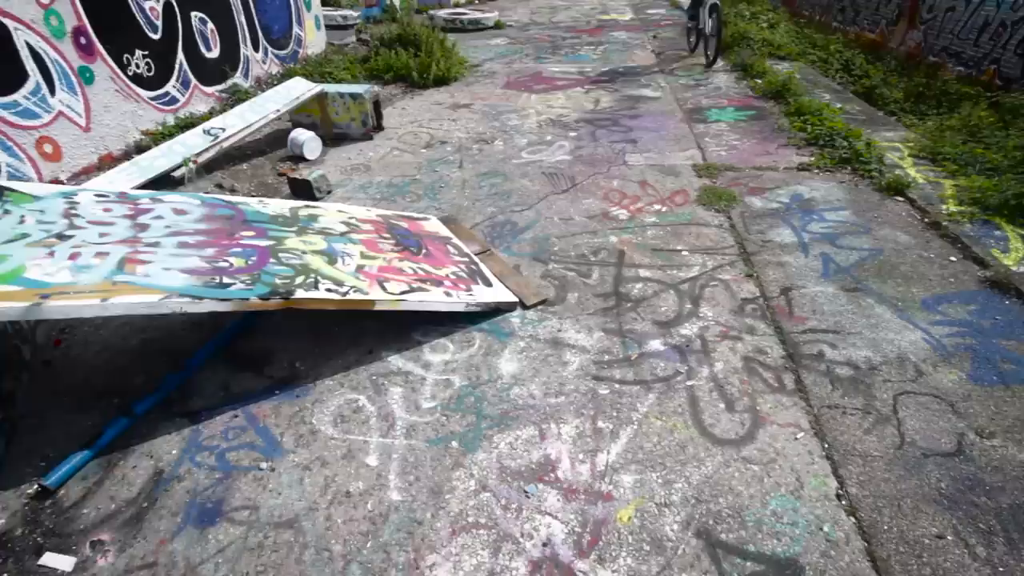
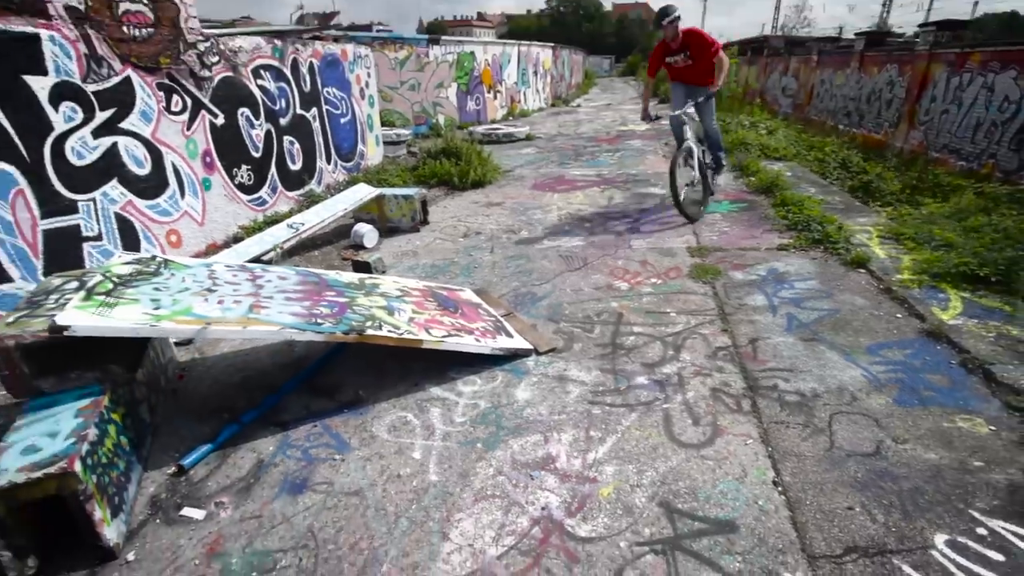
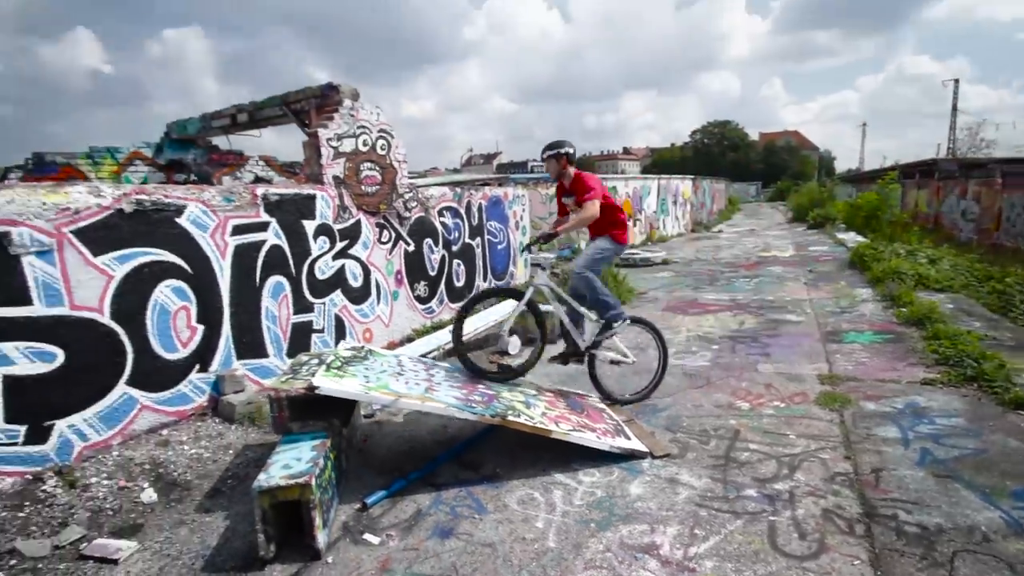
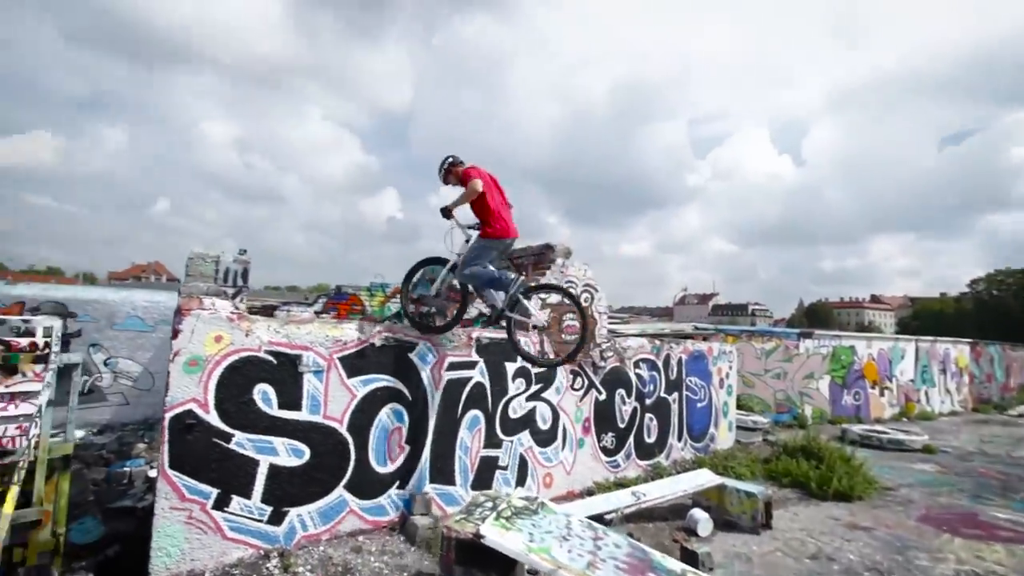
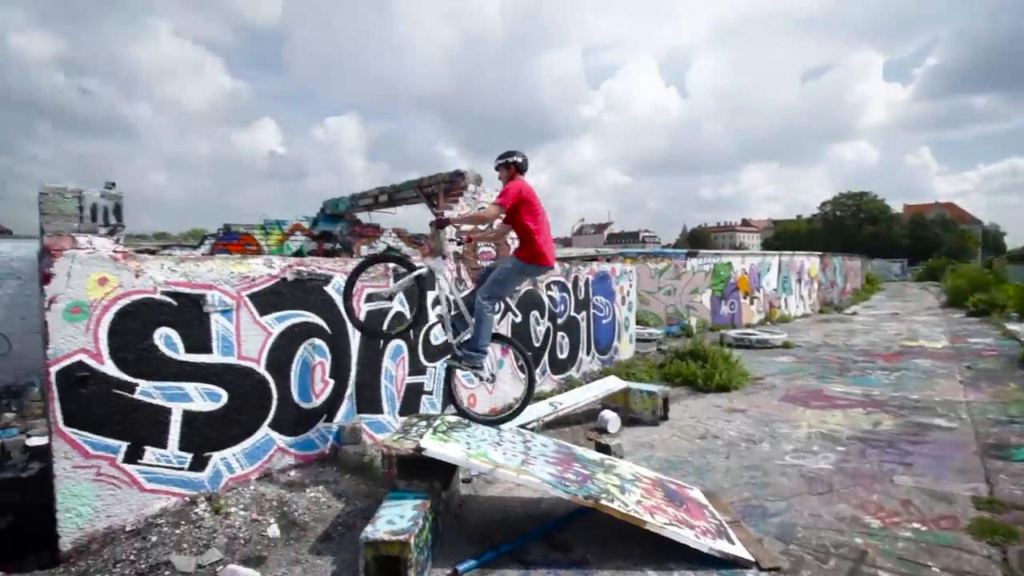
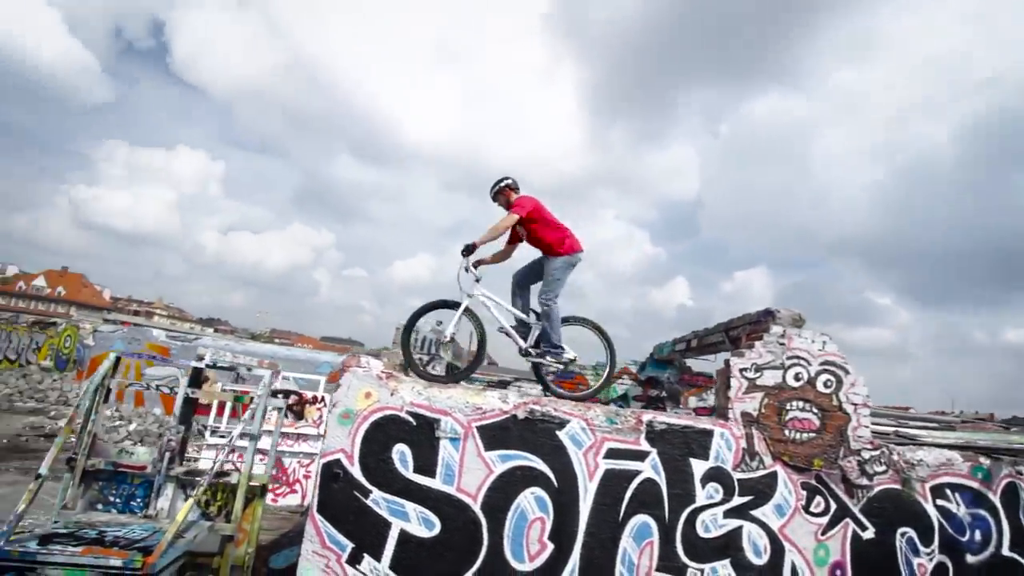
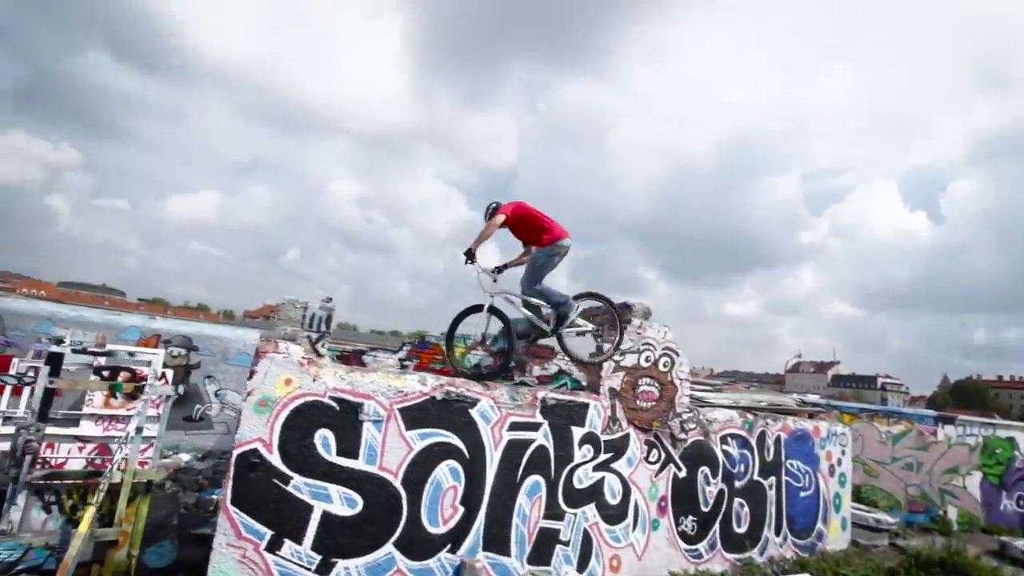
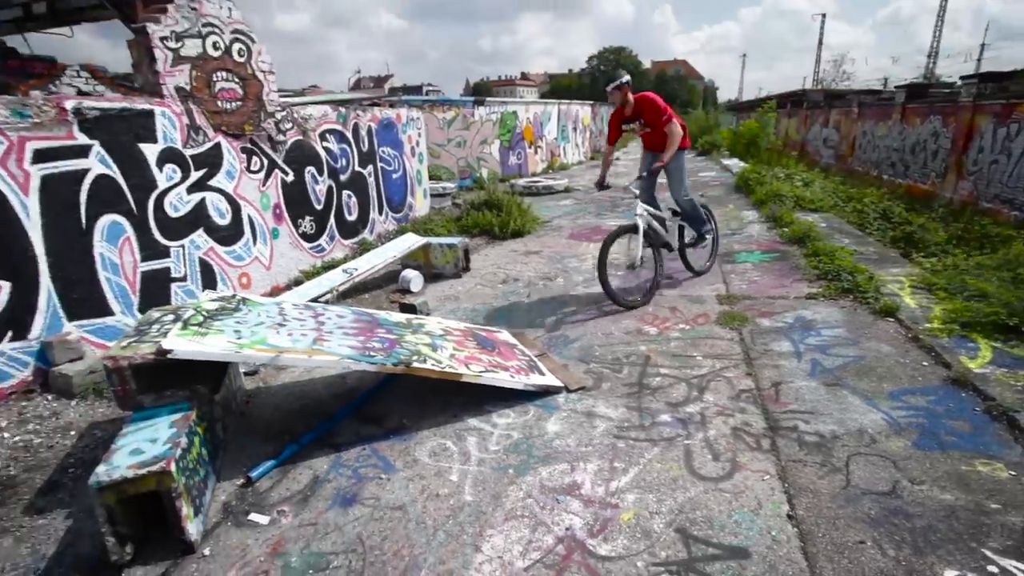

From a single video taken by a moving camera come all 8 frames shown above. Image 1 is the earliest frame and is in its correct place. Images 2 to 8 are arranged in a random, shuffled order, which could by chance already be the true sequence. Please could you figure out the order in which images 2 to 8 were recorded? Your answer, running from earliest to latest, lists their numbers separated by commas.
2, 8, 3, 5, 4, 7, 6
